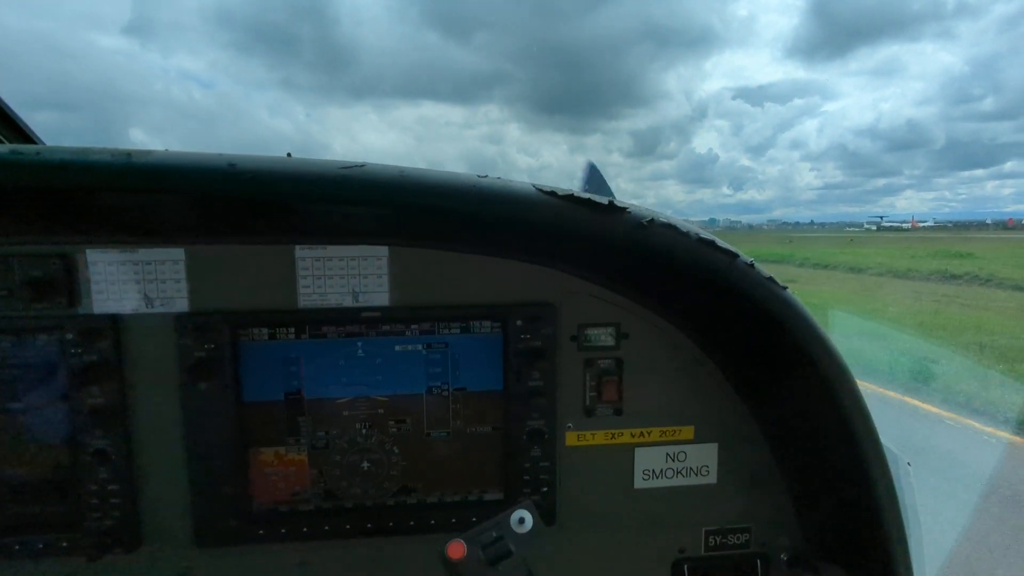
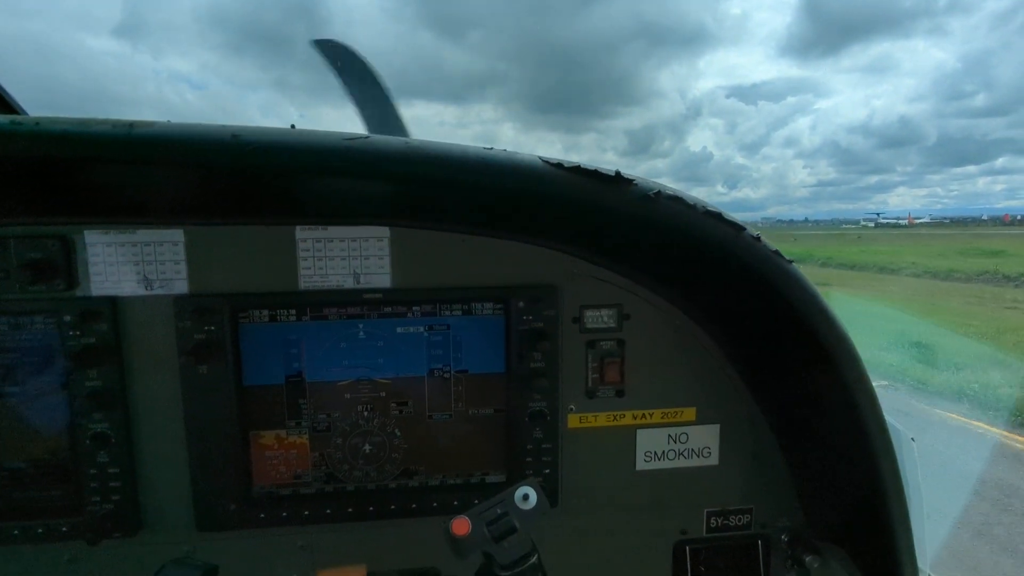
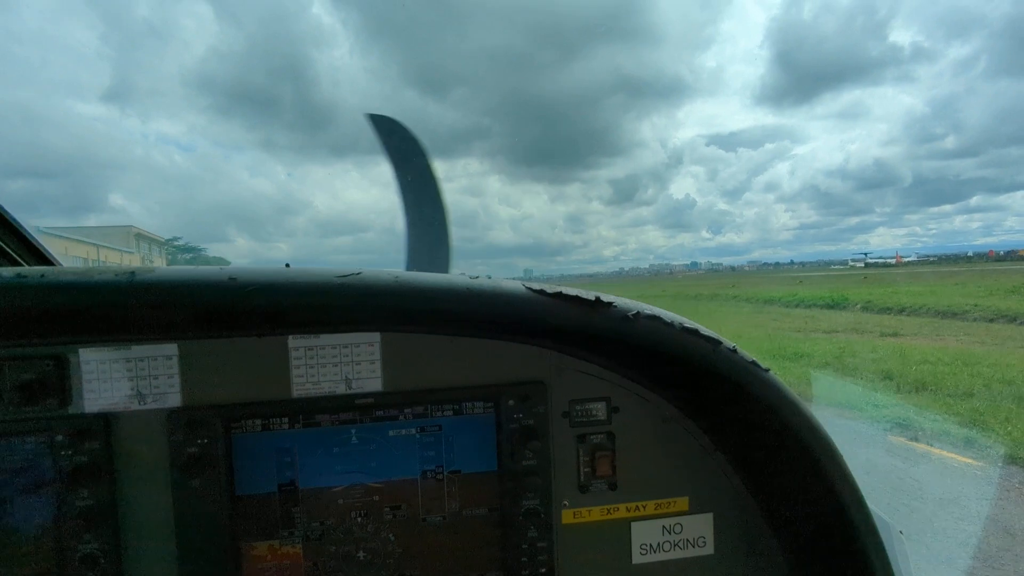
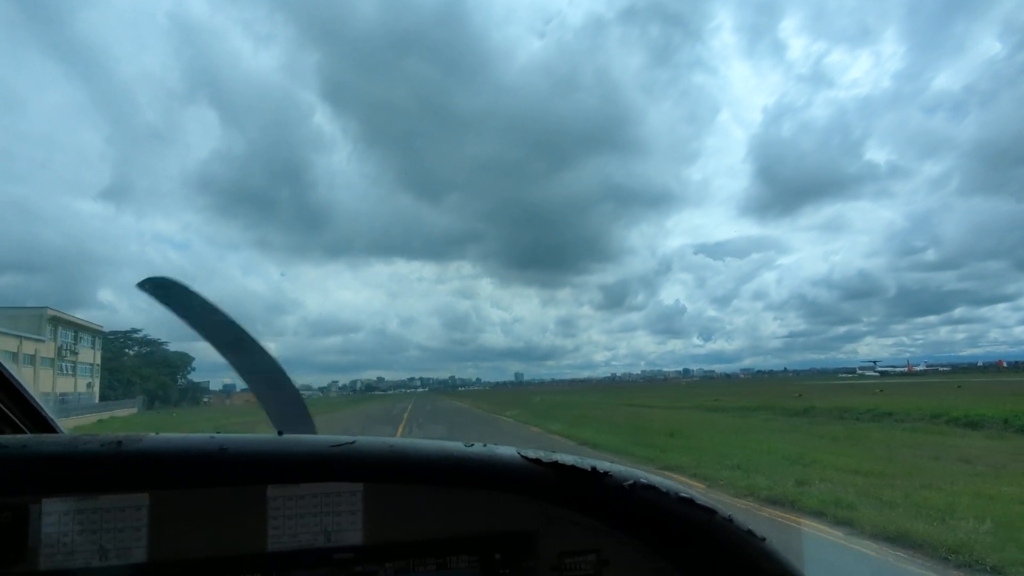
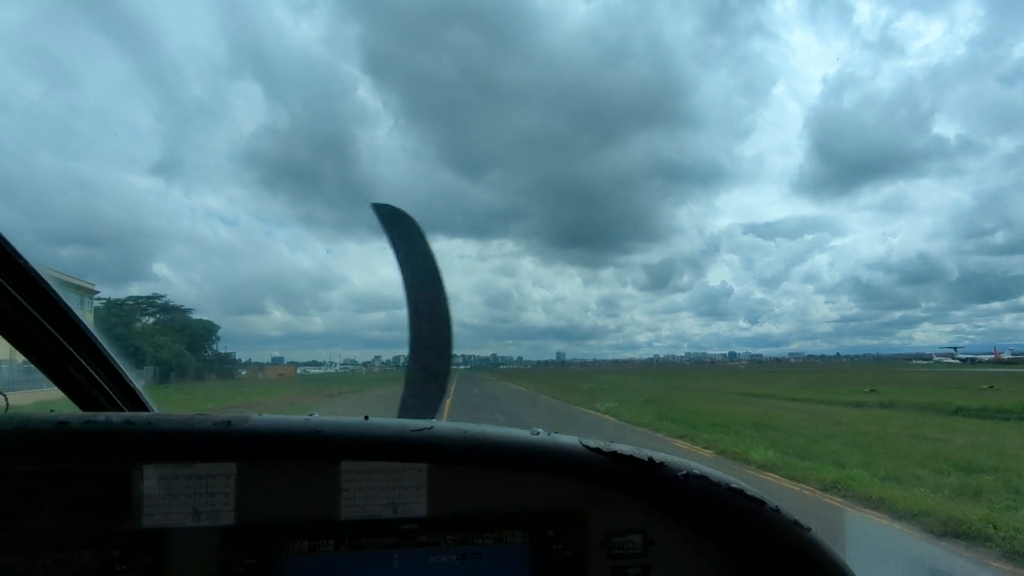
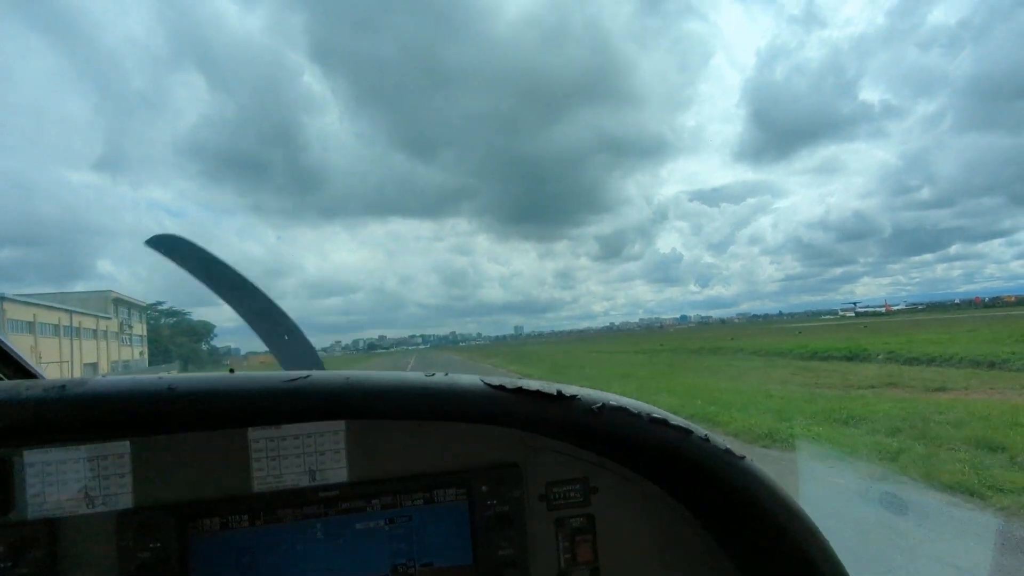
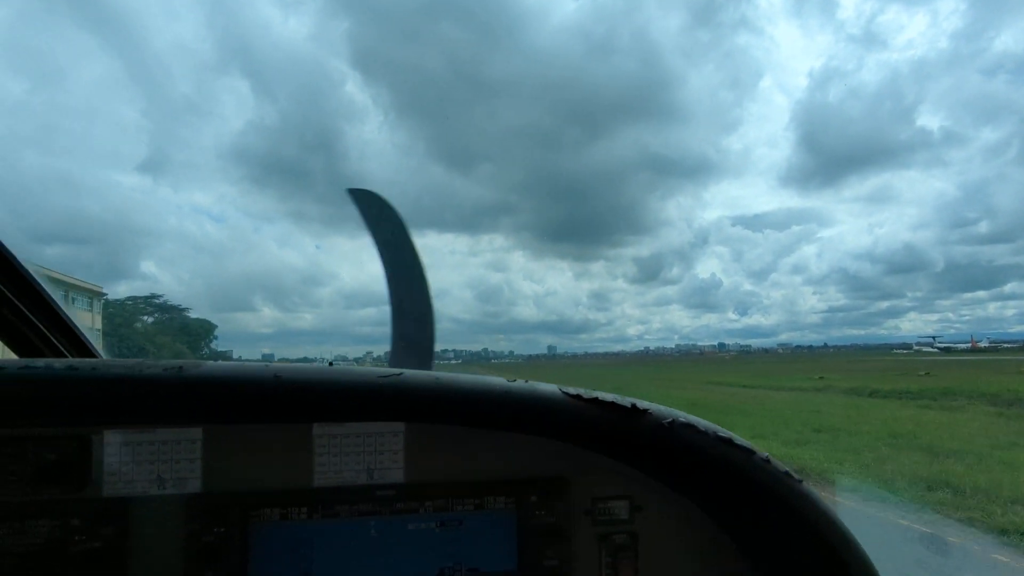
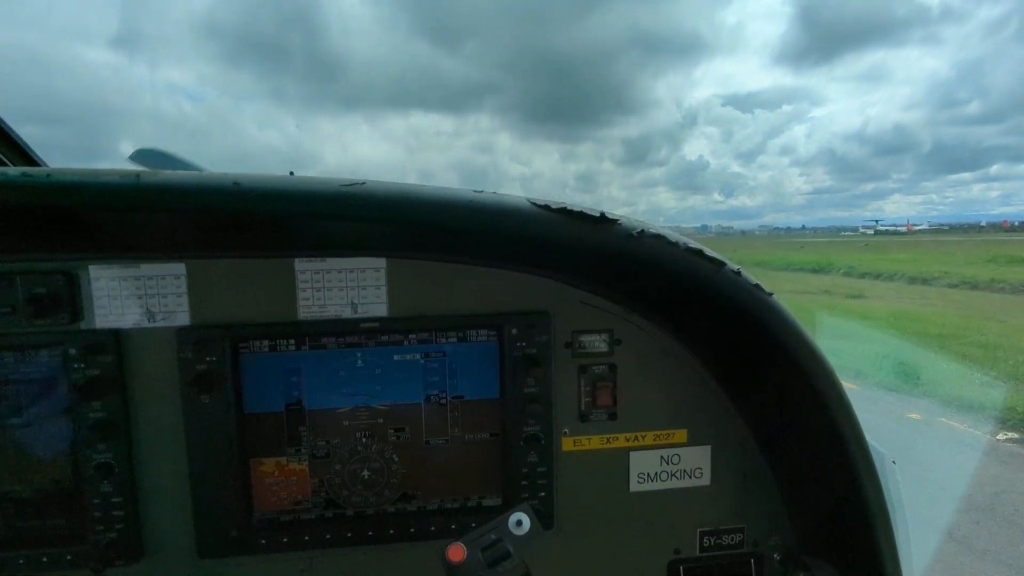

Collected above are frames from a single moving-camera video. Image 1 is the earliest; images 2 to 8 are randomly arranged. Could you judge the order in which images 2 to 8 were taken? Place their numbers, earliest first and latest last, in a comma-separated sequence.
2, 8, 3, 6, 4, 7, 5
